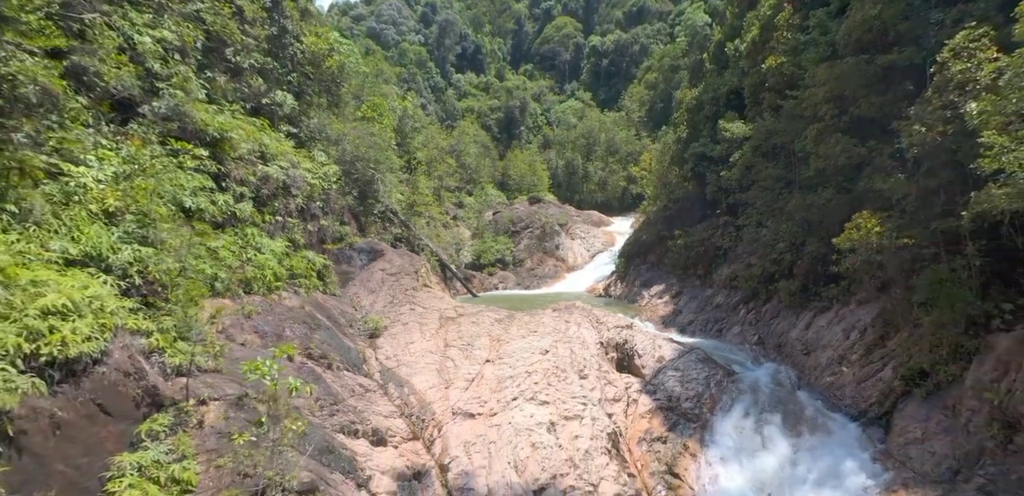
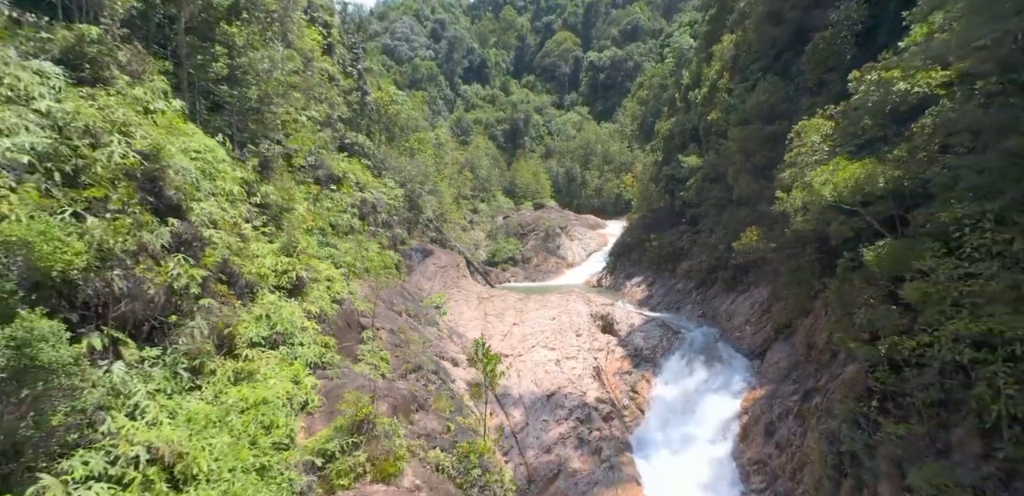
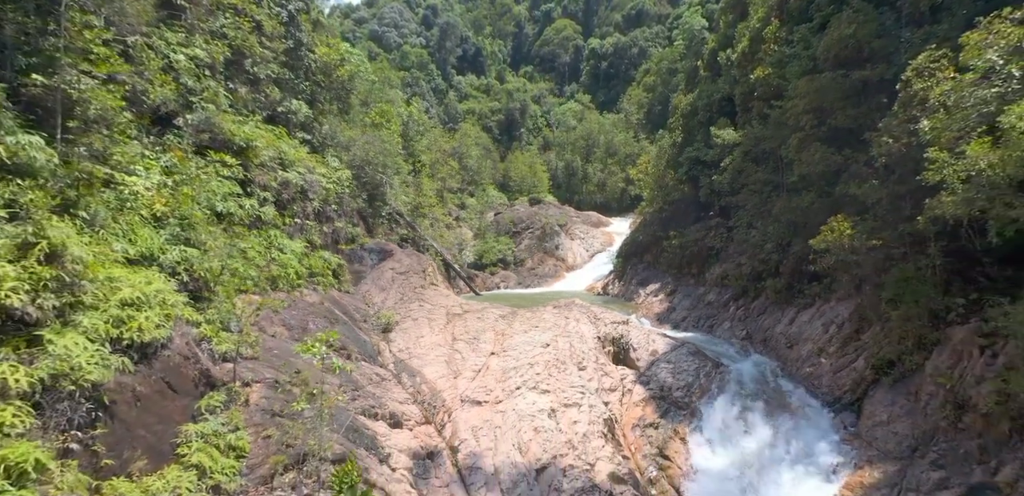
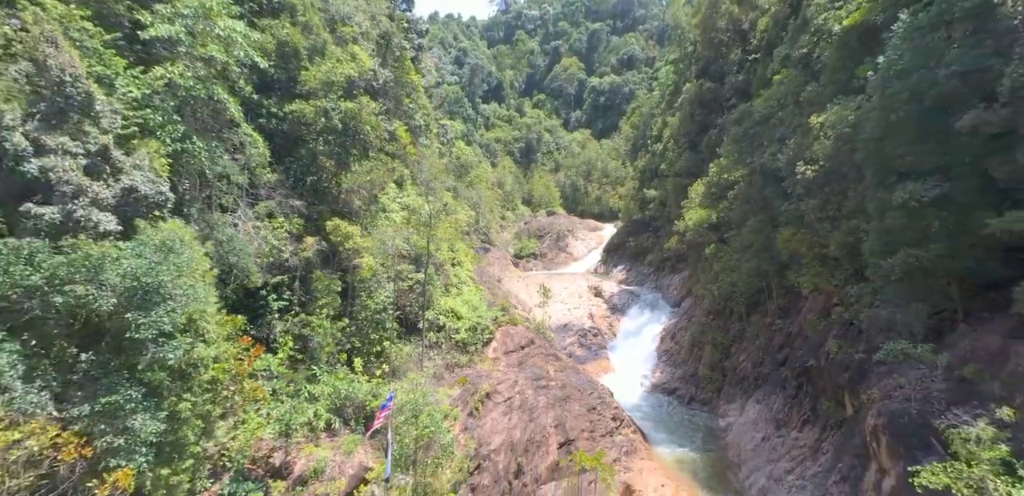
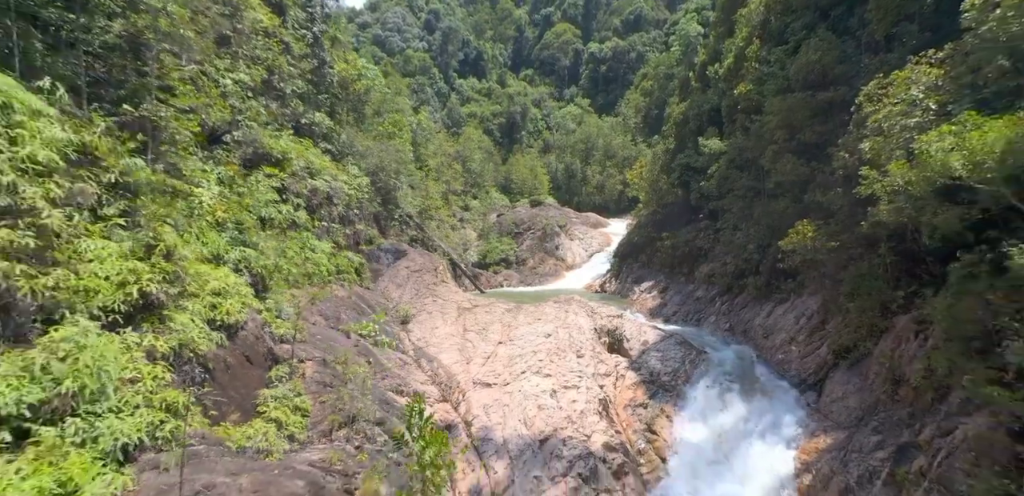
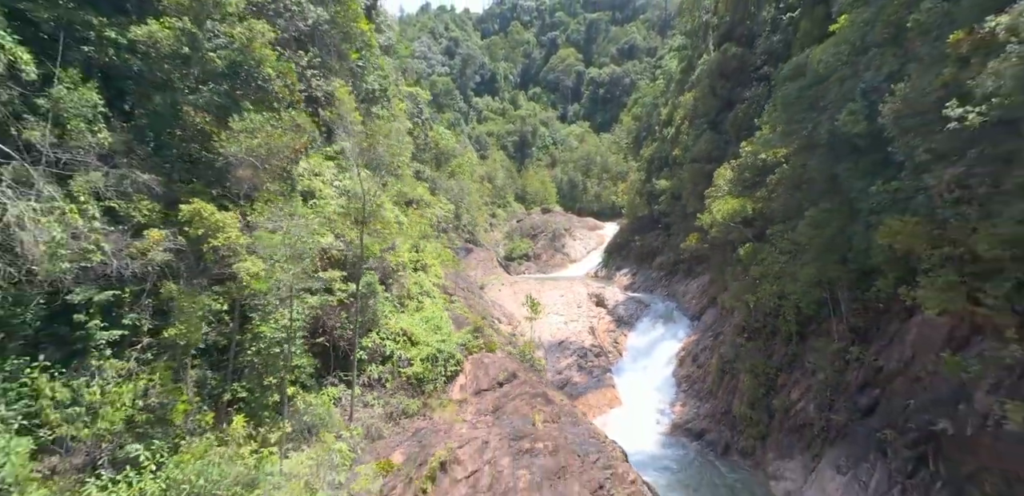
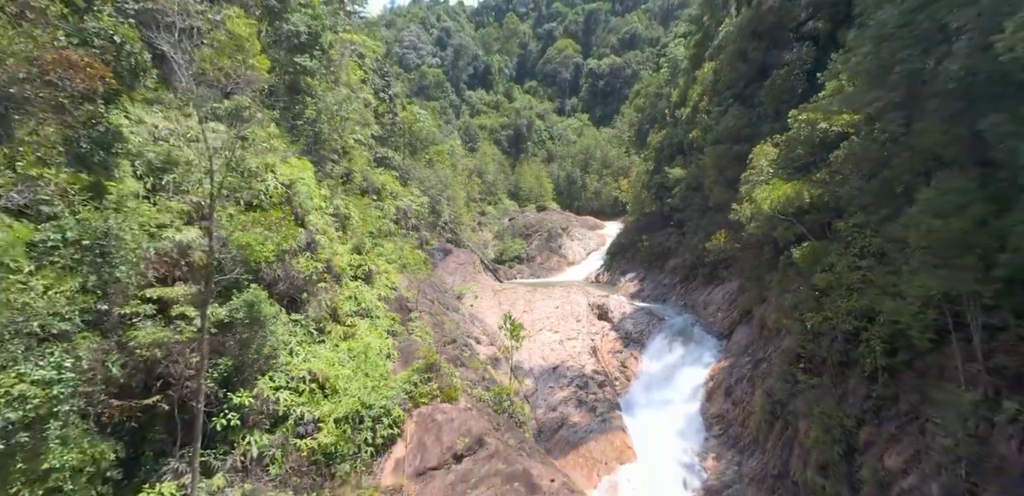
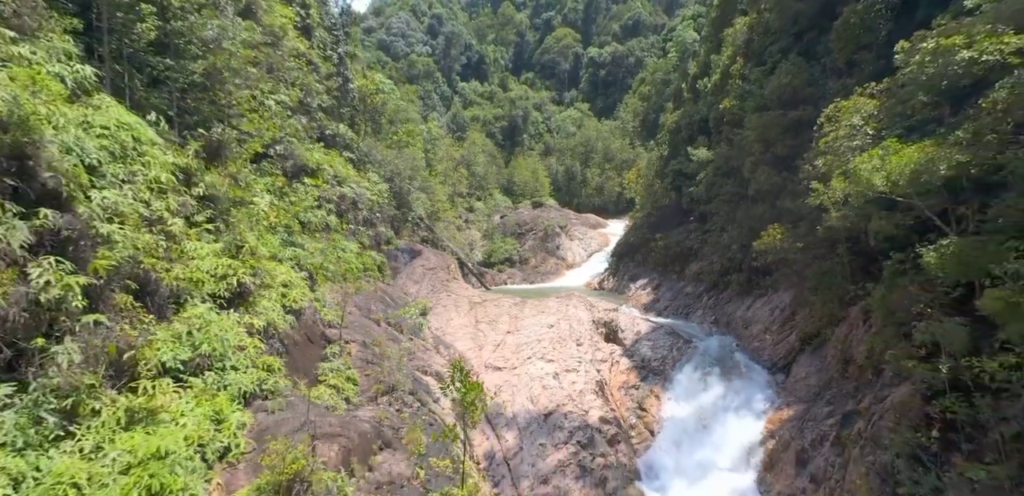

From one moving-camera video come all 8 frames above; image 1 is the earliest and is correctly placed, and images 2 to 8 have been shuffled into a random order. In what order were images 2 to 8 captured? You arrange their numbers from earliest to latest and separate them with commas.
3, 5, 8, 2, 7, 6, 4
